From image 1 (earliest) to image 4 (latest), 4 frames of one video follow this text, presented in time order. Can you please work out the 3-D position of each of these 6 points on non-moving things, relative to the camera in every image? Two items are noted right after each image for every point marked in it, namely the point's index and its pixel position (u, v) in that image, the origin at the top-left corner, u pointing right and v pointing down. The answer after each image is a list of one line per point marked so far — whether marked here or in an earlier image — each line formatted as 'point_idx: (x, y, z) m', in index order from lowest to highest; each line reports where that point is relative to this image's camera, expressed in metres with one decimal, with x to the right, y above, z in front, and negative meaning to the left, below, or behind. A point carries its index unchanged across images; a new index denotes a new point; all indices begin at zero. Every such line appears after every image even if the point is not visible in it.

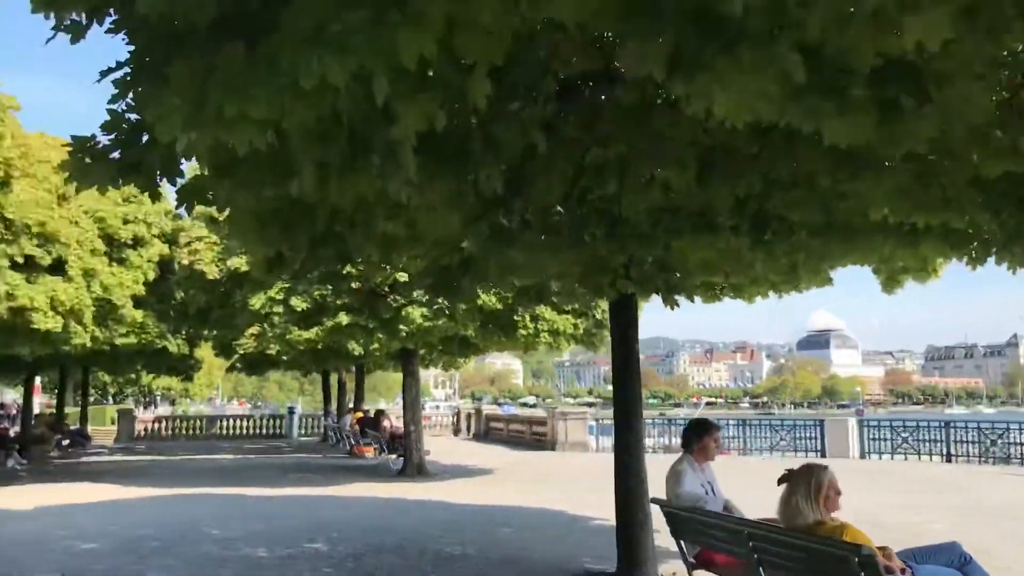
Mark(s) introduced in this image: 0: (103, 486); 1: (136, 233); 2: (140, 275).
0: (-7.5, -3.6, +17.7) m
1: (-6.5, +1.0, +16.6) m
2: (-6.3, +0.2, +16.5) m
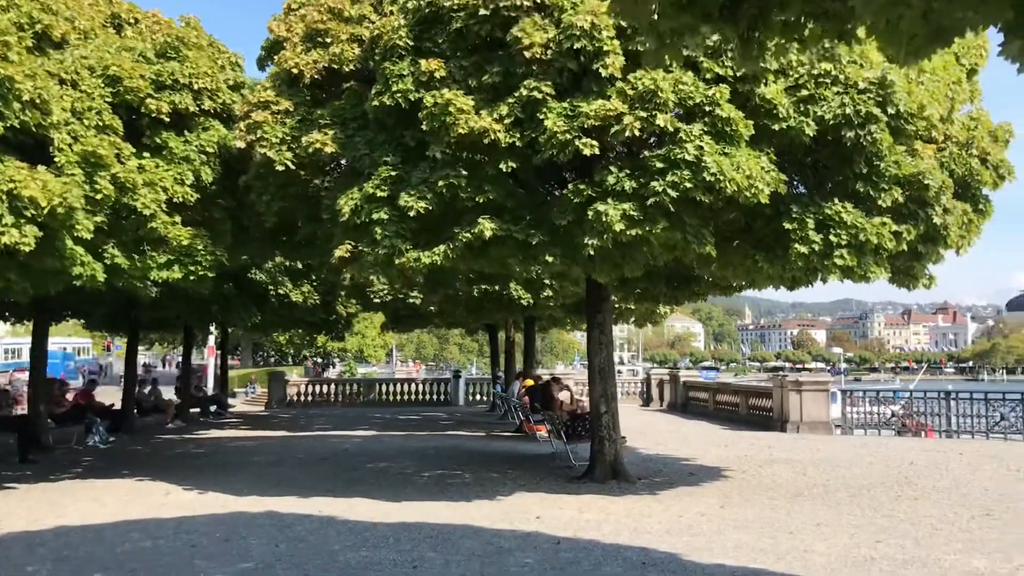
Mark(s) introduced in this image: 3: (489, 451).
0: (-4.5, -2.5, +12.3) m
1: (-3.7, +2.0, +10.9) m
2: (-3.6, +1.3, +10.7) m
3: (-0.4, -2.8, +16.6) m
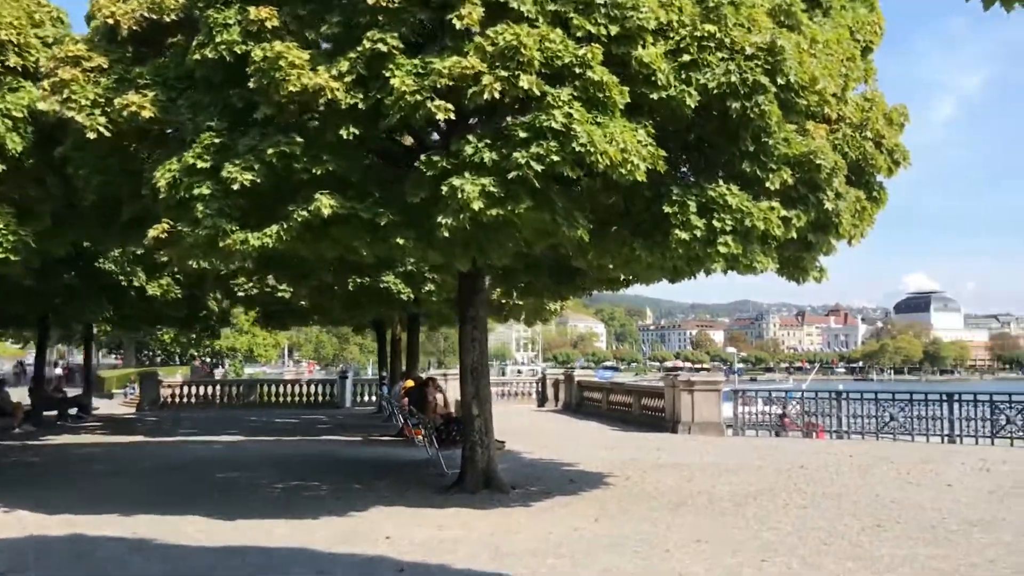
0: (-6.1, -2.4, +10.7) m
1: (-5.1, +2.2, +9.3) m
2: (-5.0, +1.4, +9.2) m
3: (-2.4, -2.7, +15.3) m
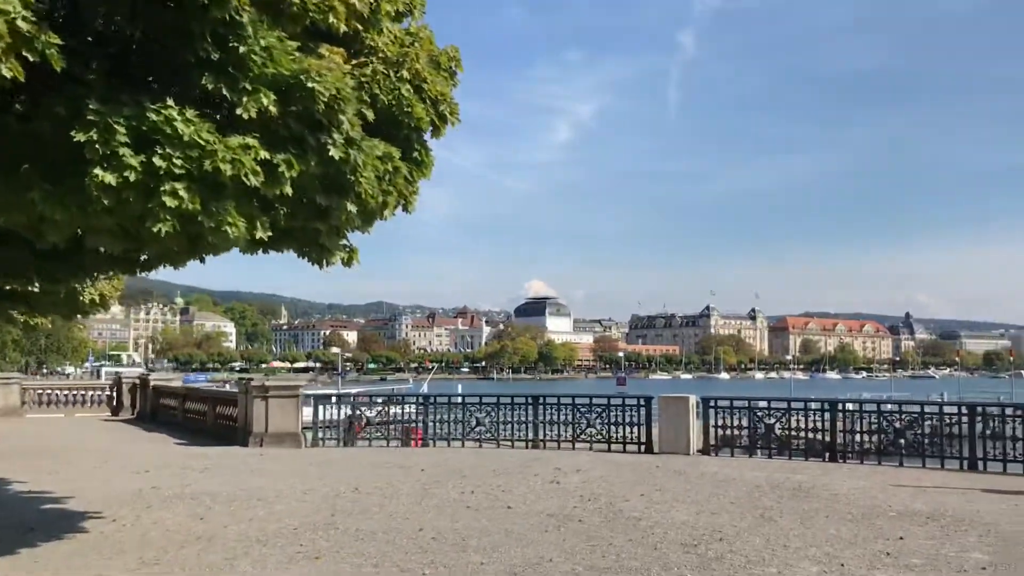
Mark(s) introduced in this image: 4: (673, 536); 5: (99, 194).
0: (-10.2, -2.0, +5.0) m
1: (-8.8, +2.6, +4.2) m
2: (-8.6, +1.8, +4.1) m
3: (-8.5, -2.4, +10.7) m
4: (+1.4, -2.2, +8.5) m
5: (-2.3, +0.5, +5.3) m
